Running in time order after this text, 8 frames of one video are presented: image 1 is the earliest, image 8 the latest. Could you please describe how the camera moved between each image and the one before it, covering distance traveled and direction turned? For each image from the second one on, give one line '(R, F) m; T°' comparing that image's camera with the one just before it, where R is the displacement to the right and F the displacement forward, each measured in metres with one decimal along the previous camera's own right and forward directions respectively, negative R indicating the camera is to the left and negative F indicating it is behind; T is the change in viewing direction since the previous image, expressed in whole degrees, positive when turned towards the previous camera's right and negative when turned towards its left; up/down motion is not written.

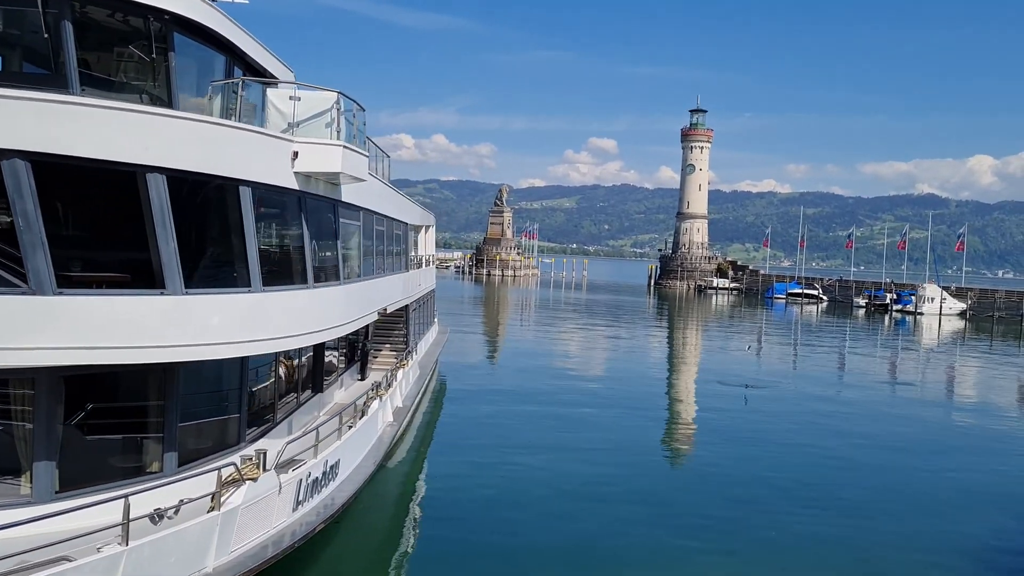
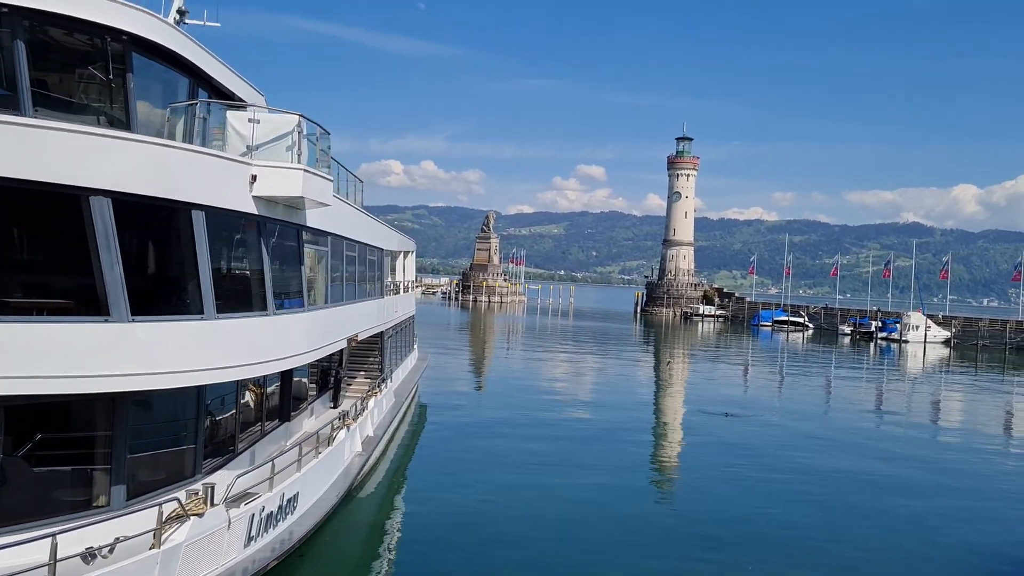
(+0.3, +0.2) m; +1°
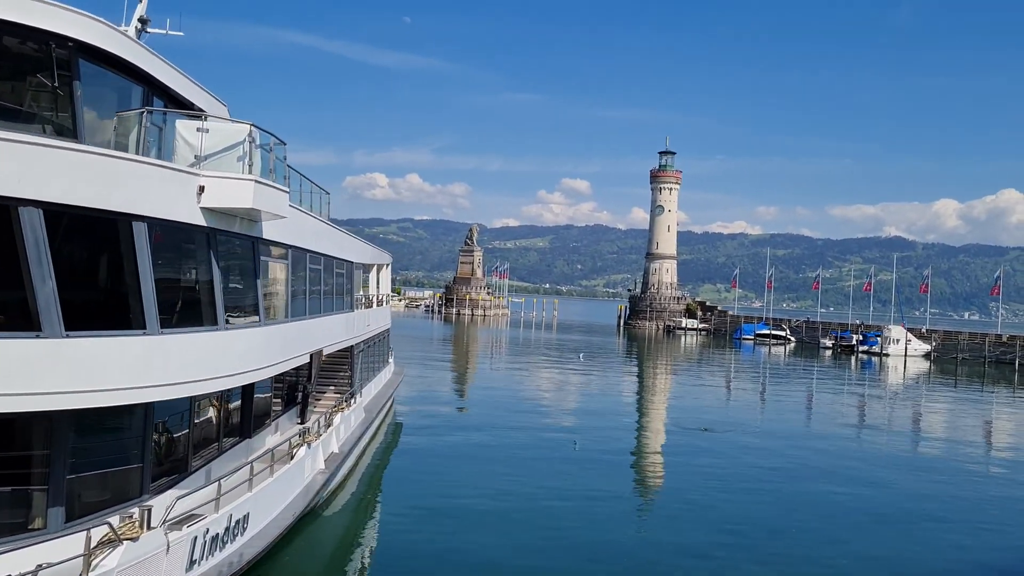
(+0.3, +0.2) m; +1°
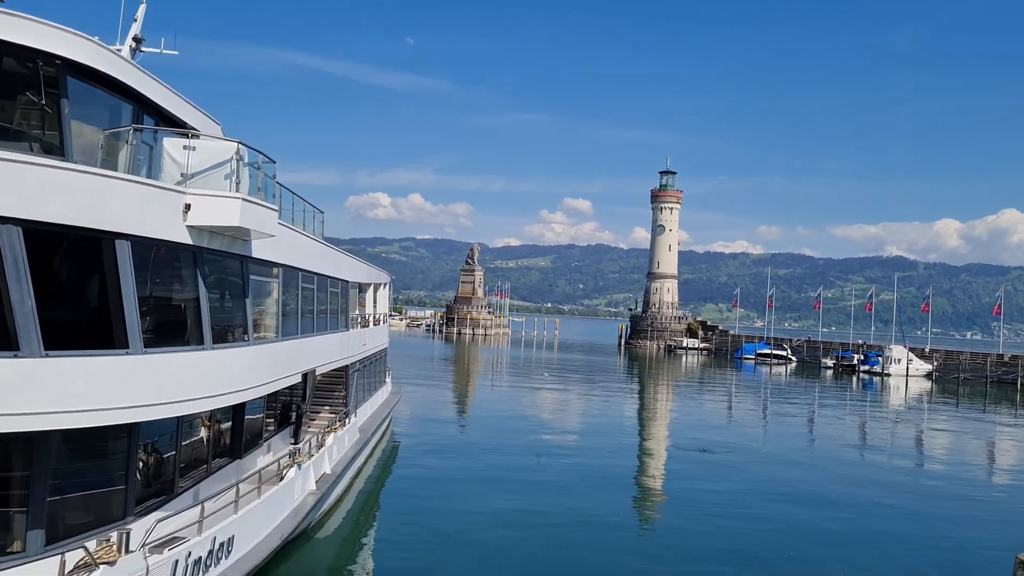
(+0.1, +0.1) m; 0°
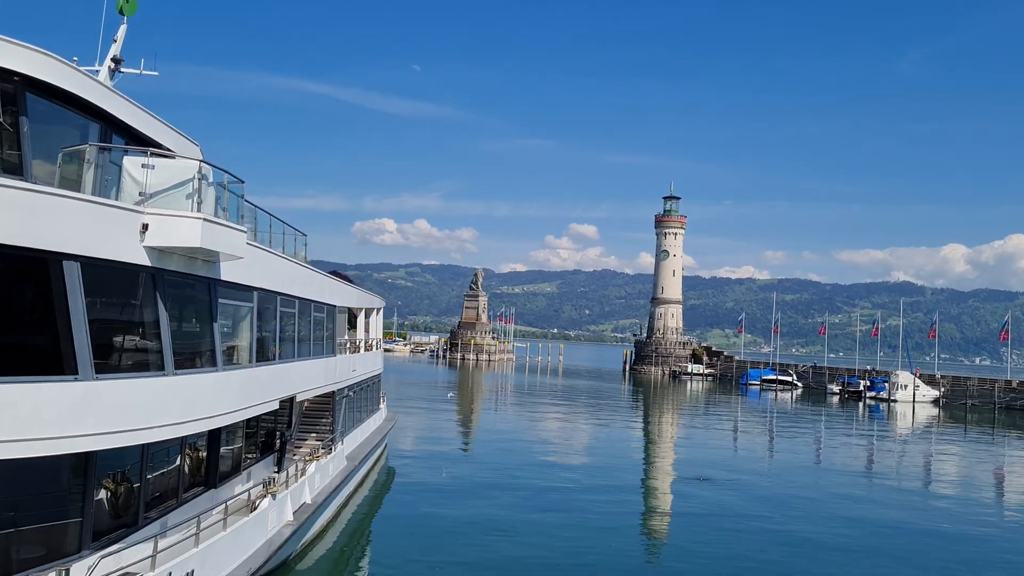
(+0.3, +0.3) m; 0°
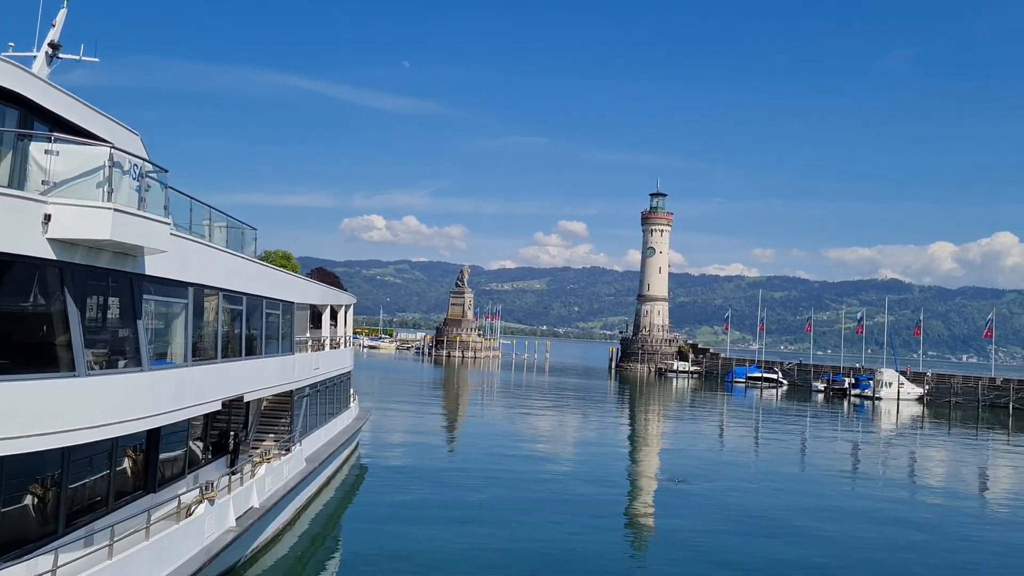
(+0.5, +0.5) m; +1°
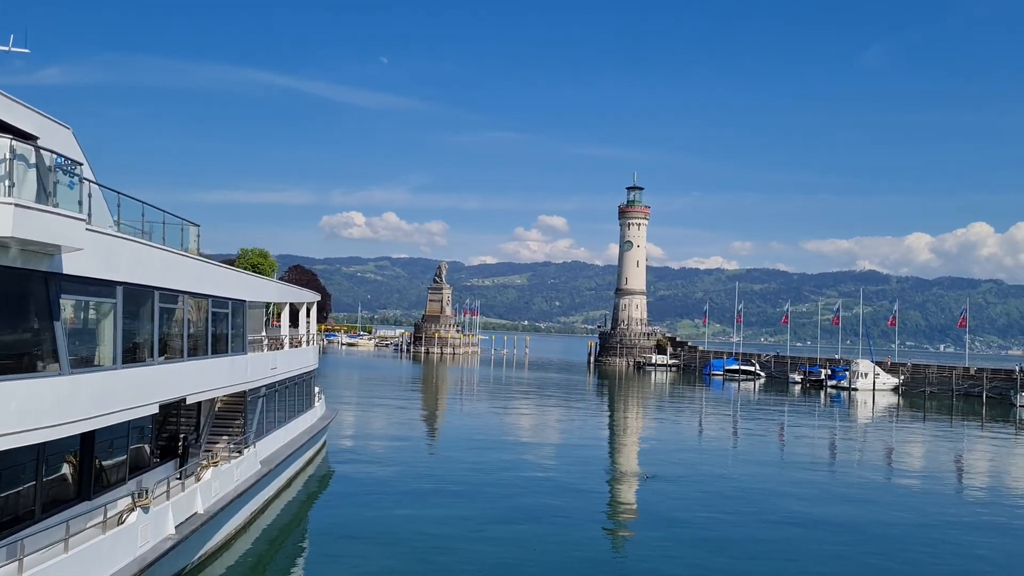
(+0.5, +0.3) m; +1°
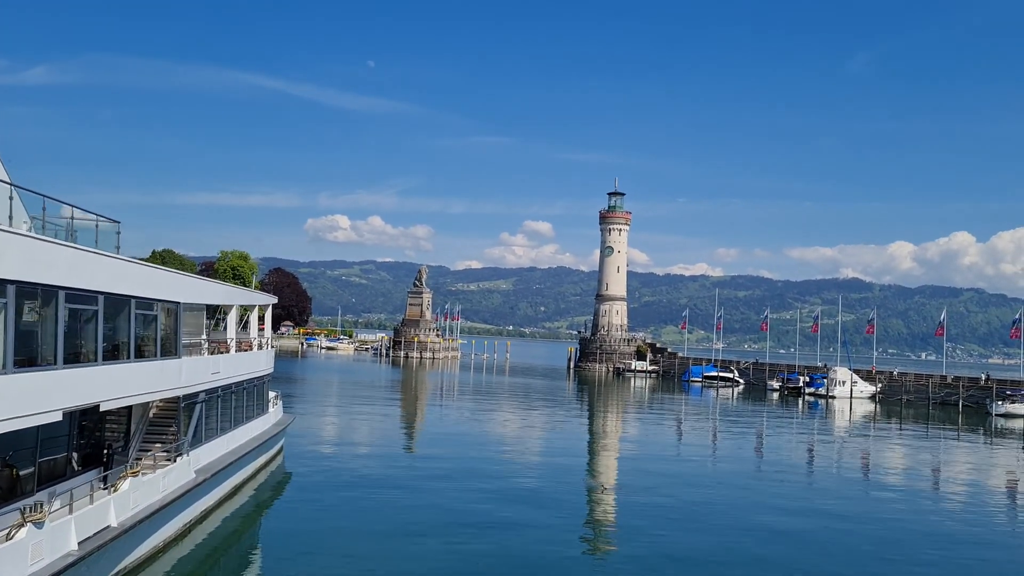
(+0.8, +0.6) m; +1°
